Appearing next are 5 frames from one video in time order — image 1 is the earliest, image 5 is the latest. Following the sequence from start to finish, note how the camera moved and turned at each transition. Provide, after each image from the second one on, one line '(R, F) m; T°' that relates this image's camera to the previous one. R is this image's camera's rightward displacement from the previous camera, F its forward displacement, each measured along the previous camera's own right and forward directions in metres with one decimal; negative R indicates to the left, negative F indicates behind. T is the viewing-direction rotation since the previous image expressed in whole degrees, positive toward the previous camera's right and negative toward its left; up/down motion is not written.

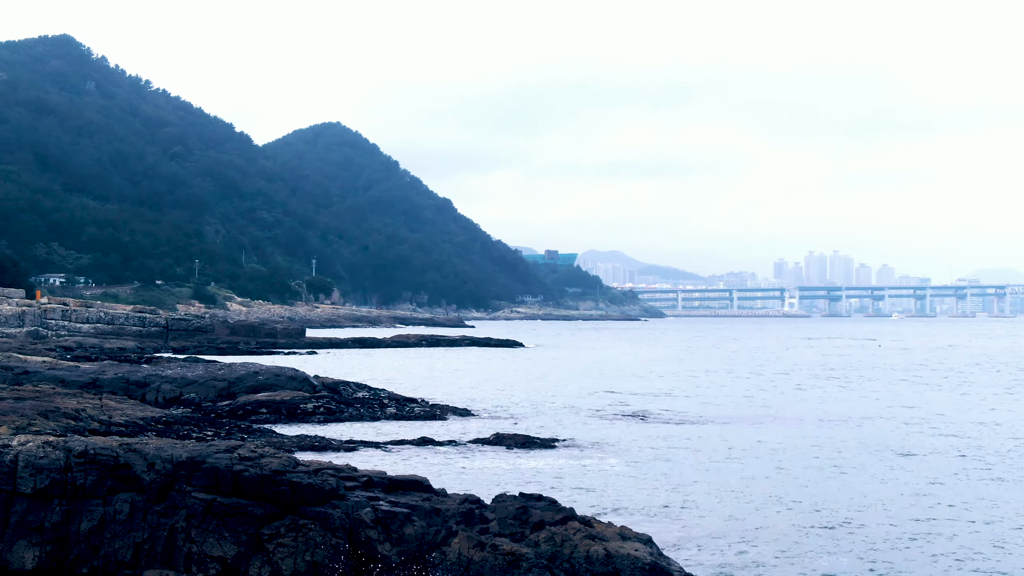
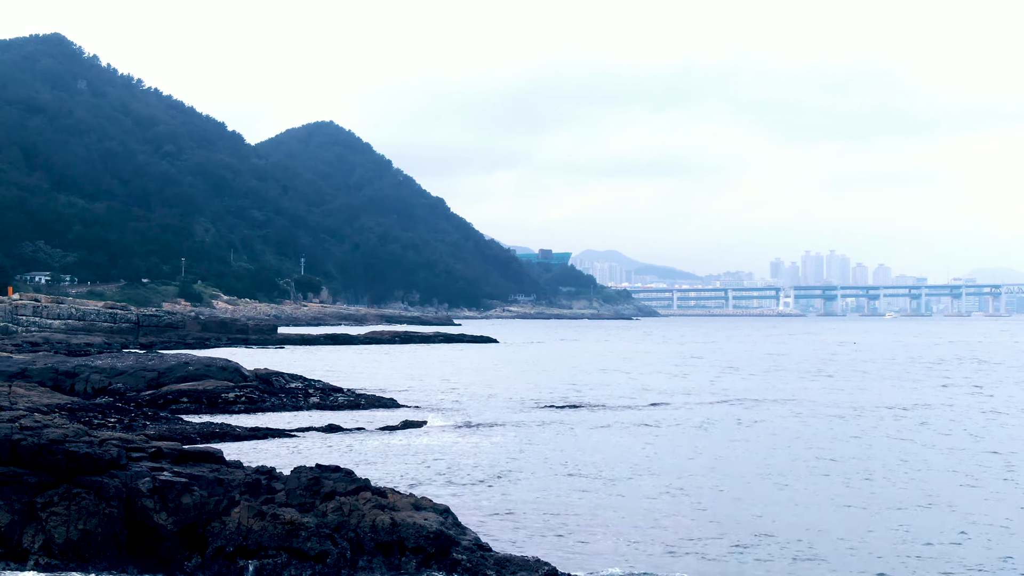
(+1.6, 0.0) m; 0°
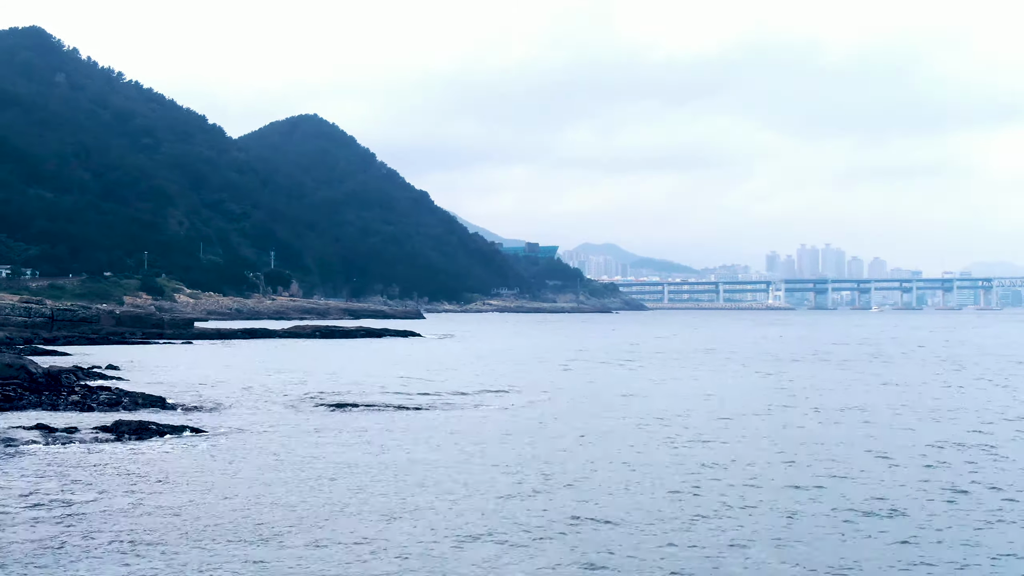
(+5.0, +0.2) m; 0°
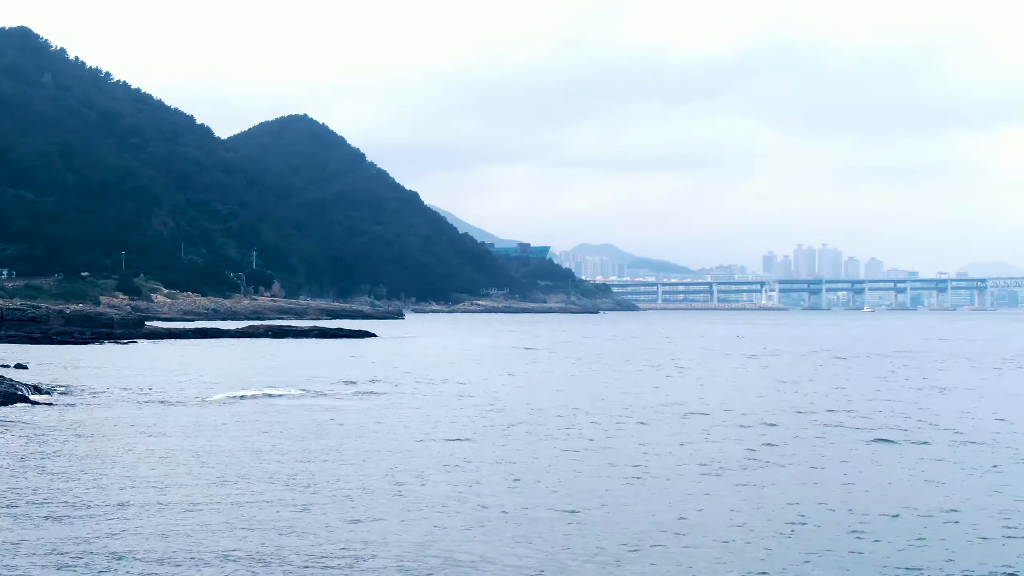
(+2.9, +0.1) m; 0°
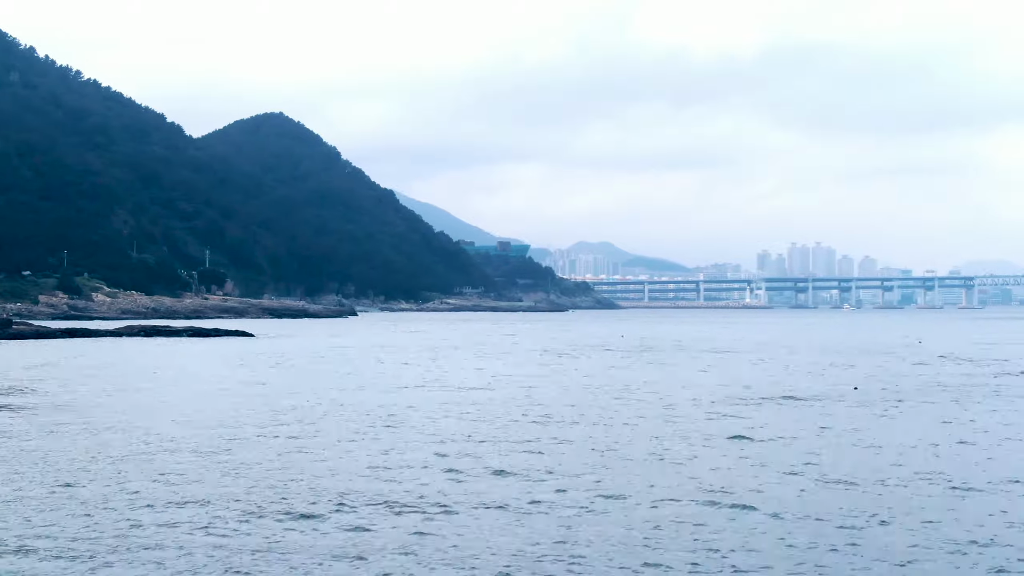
(+7.8, +0.5) m; 0°
